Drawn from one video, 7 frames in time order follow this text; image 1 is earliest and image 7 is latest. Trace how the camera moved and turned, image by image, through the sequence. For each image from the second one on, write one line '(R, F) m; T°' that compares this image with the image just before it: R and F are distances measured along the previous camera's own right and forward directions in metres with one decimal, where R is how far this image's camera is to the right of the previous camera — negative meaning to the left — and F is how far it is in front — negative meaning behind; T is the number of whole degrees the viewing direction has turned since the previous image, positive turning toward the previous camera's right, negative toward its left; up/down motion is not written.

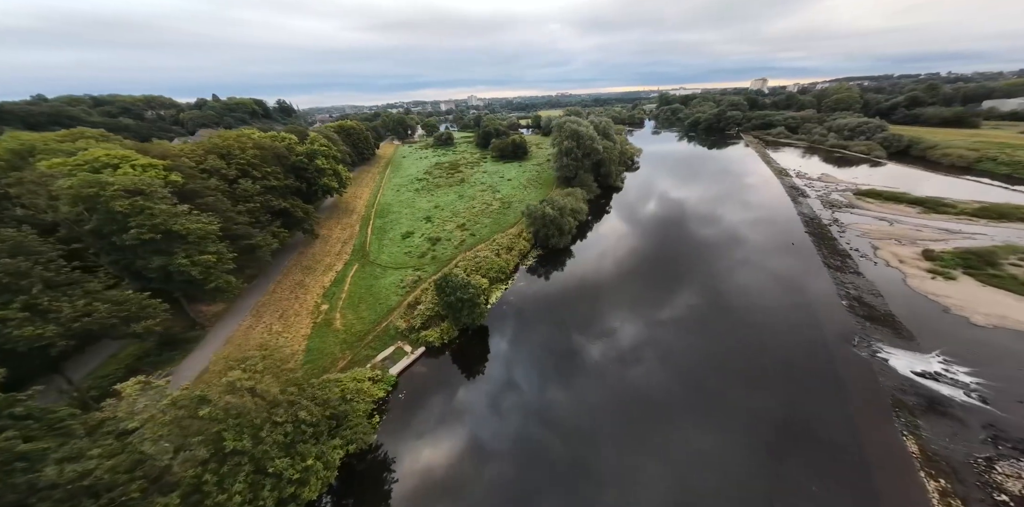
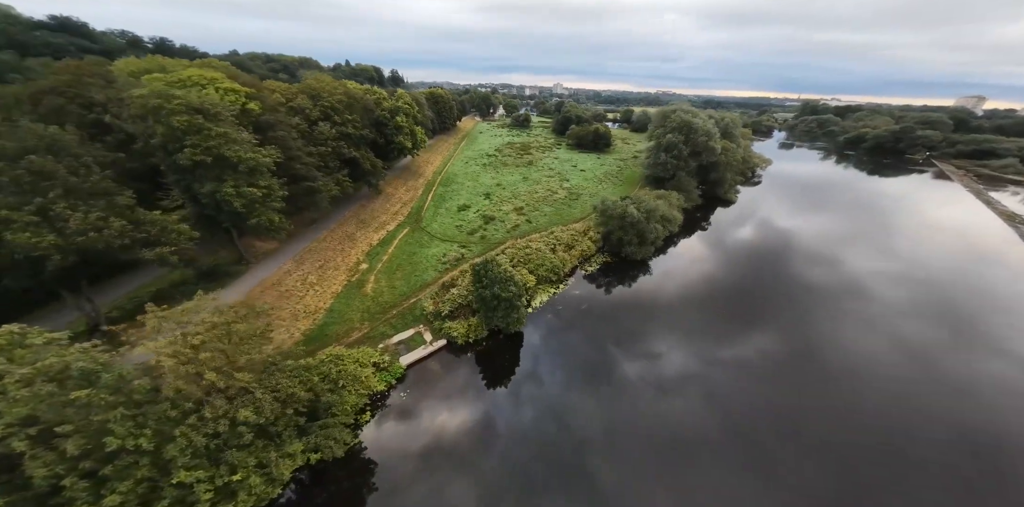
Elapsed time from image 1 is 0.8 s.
(+0.3, +5.9) m; -10°
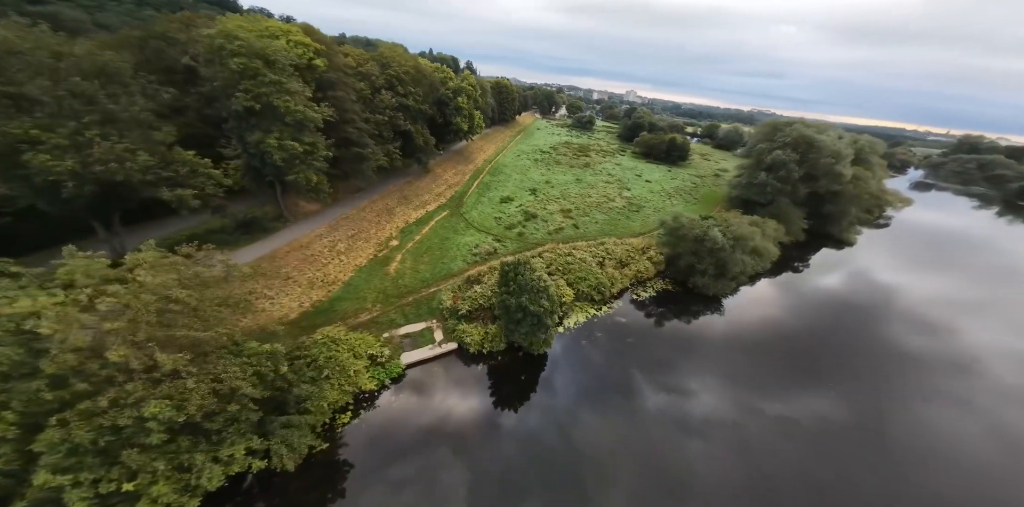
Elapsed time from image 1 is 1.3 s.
(+0.4, +4.0) m; -8°
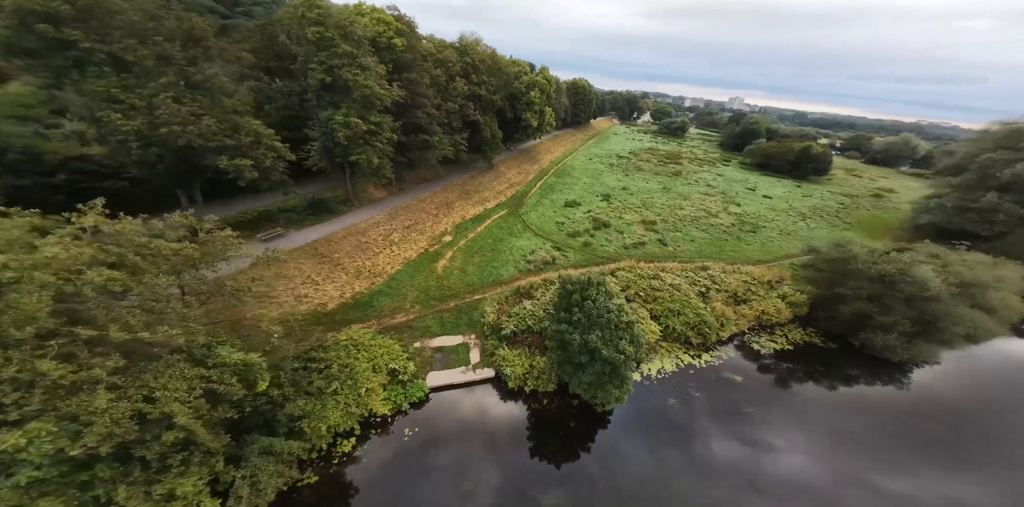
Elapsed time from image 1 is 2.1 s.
(0.0, +4.5) m; -11°
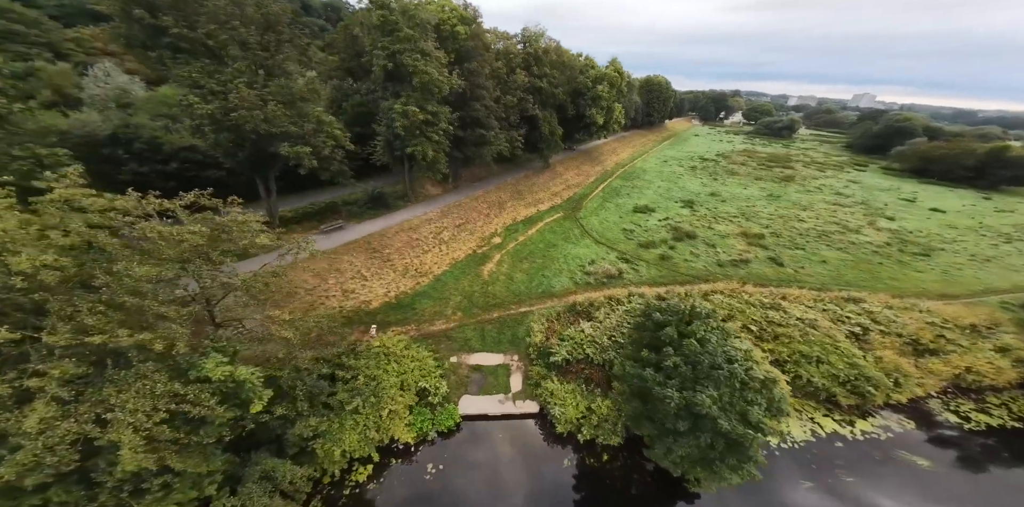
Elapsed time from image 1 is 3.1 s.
(0.0, +3.1) m; -10°
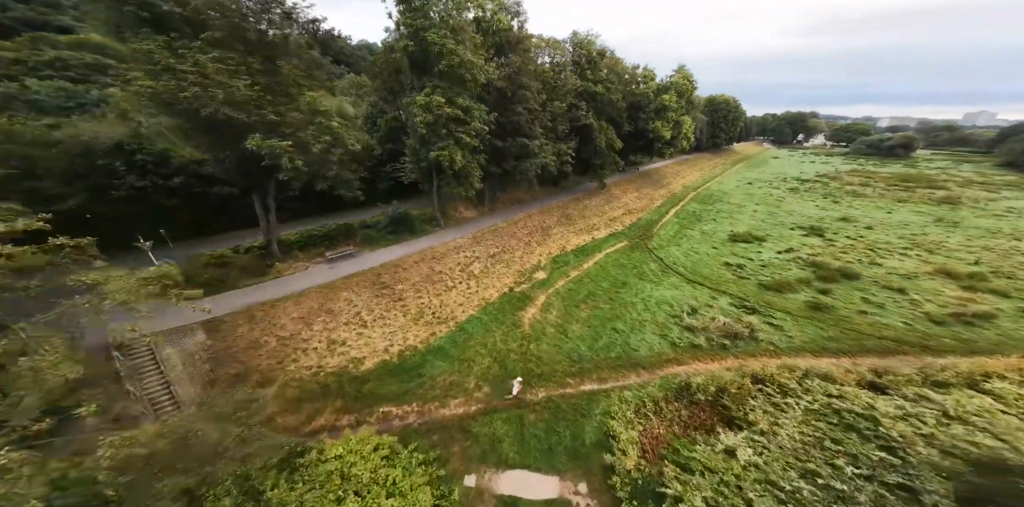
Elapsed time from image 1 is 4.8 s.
(-1.0, +6.1) m; -4°
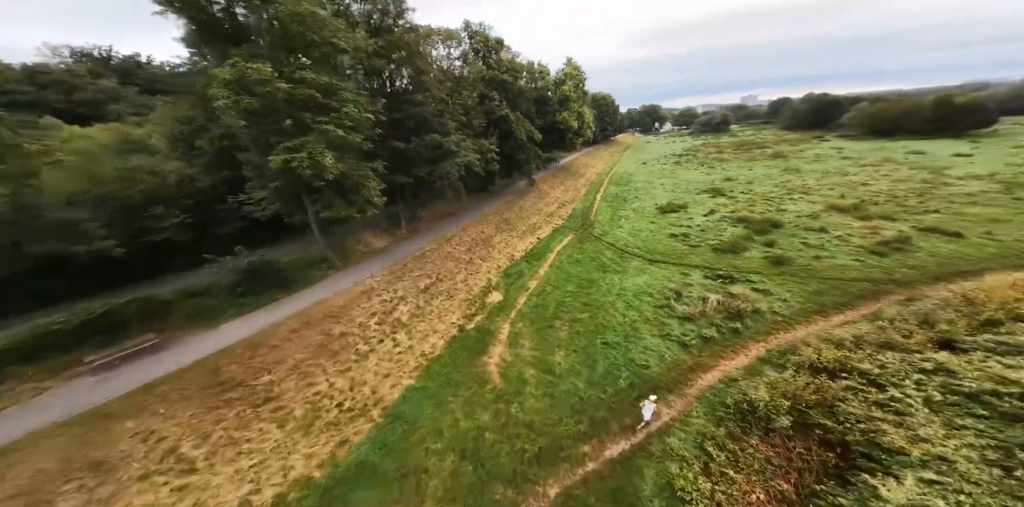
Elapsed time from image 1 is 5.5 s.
(-0.8, +3.9) m; +18°
